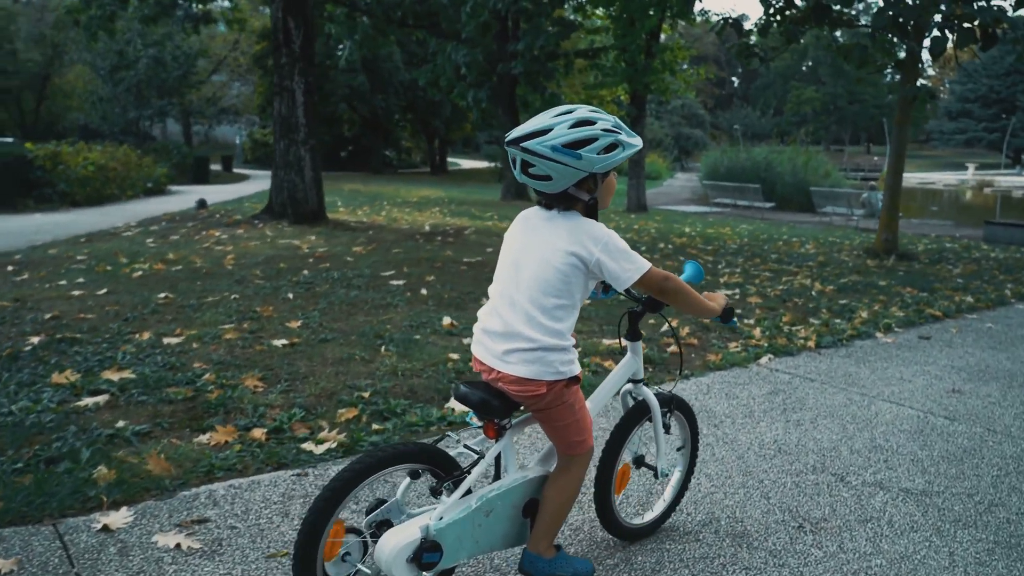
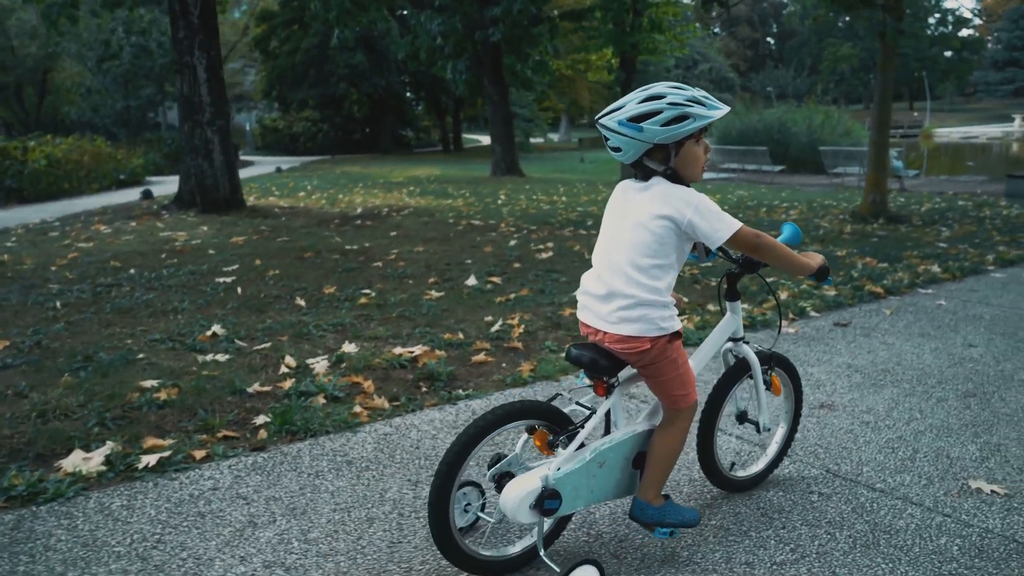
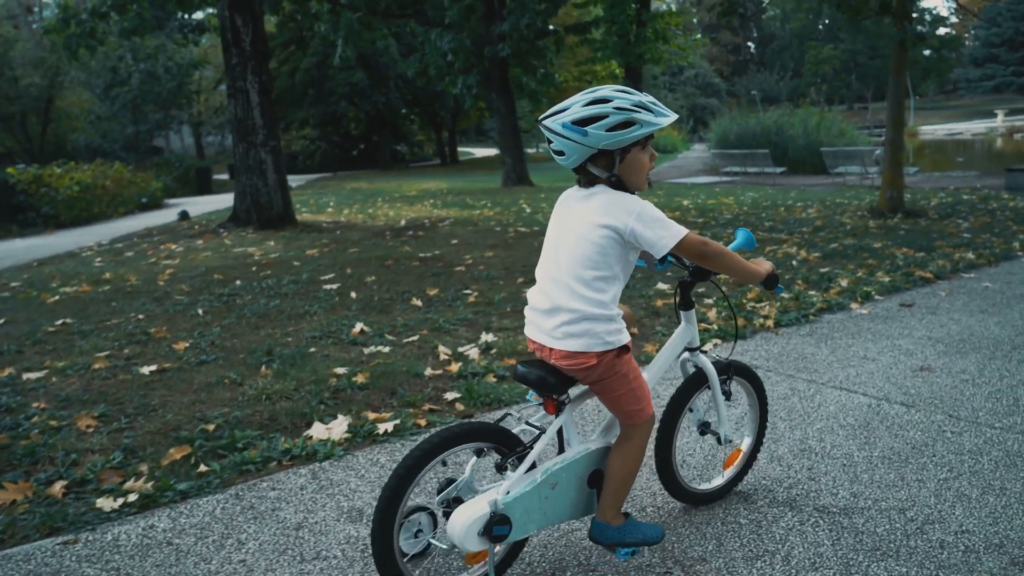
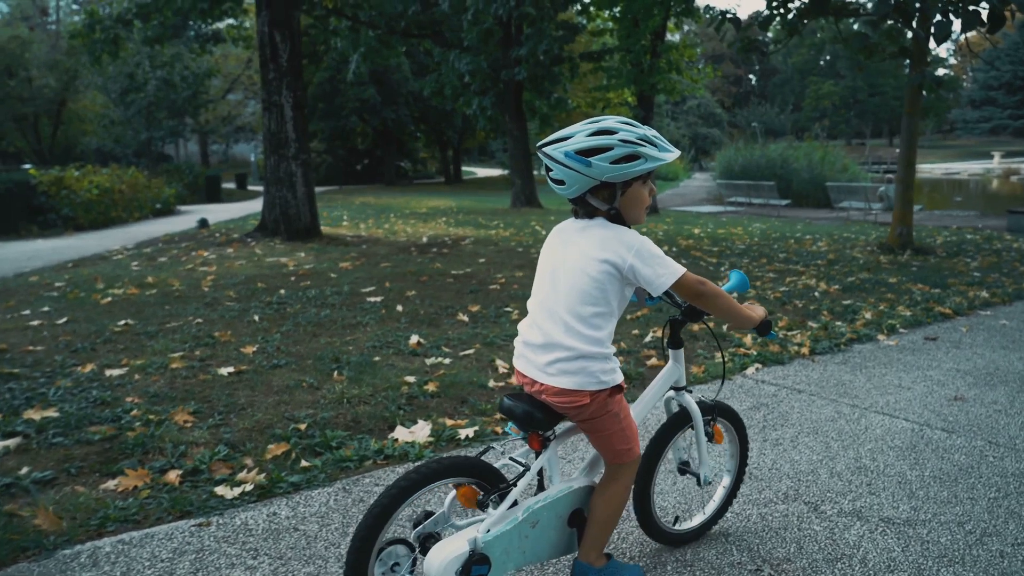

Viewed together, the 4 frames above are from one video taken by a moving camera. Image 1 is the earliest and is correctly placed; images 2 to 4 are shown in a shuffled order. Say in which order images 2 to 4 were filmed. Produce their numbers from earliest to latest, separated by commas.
4, 3, 2
